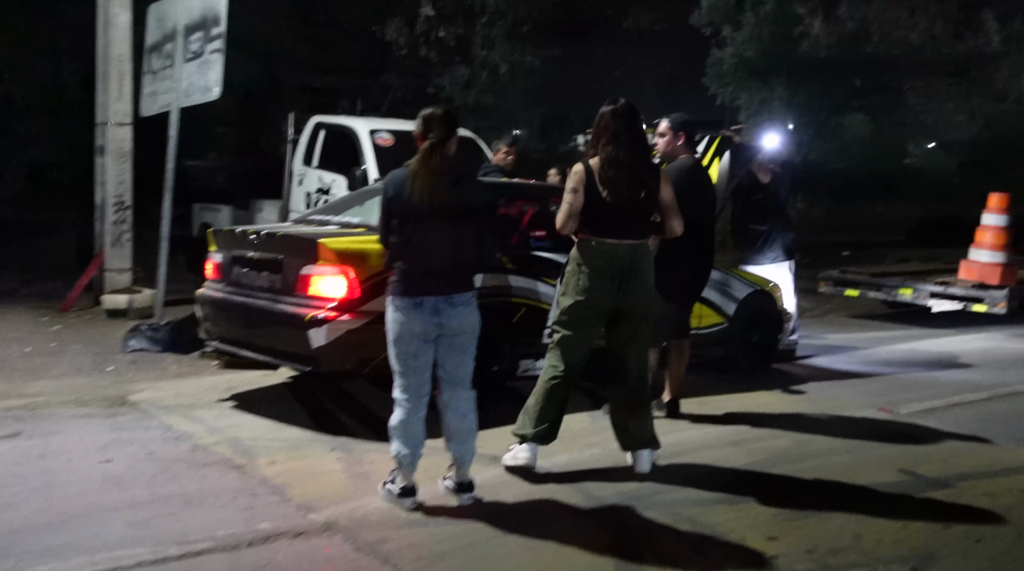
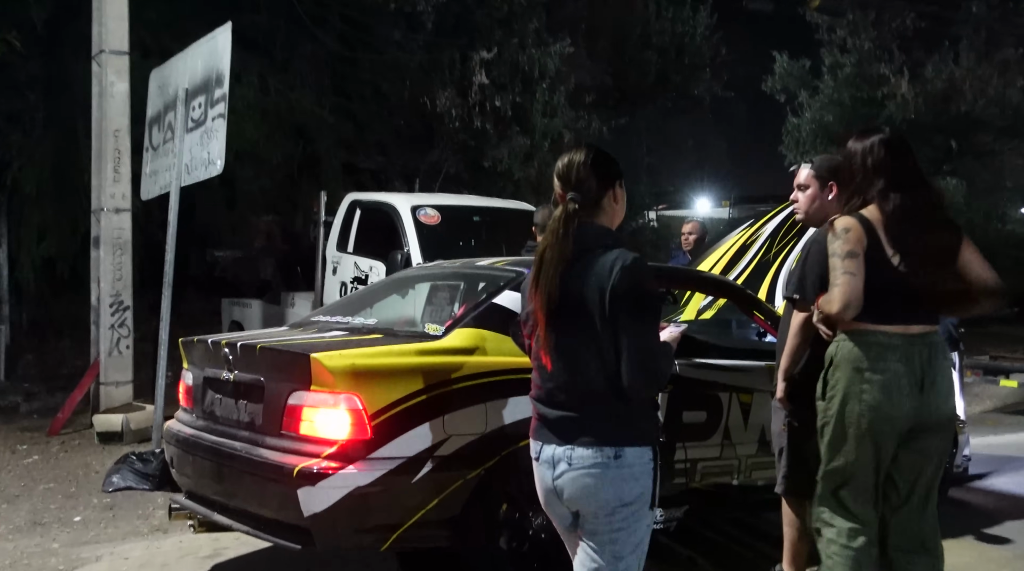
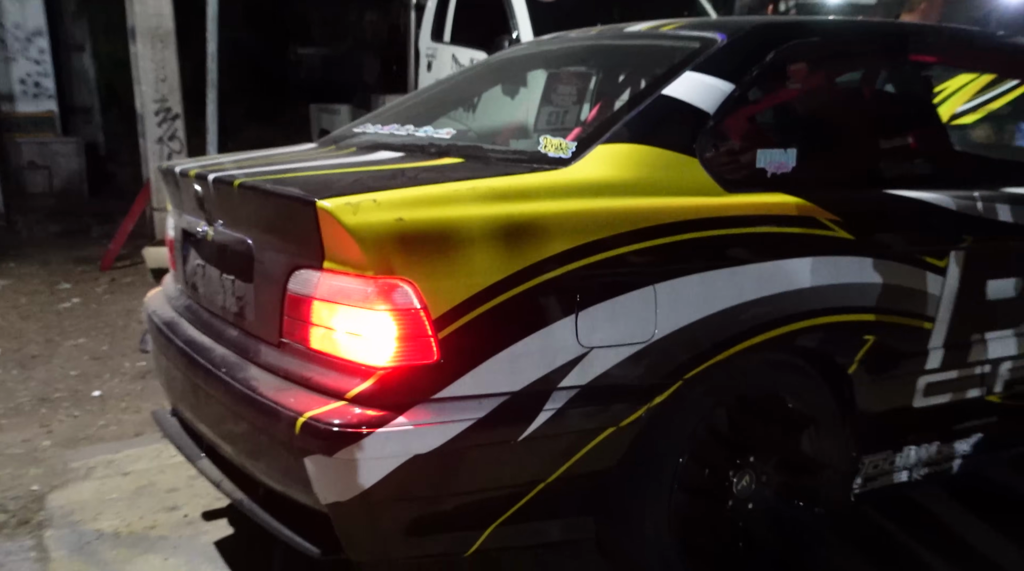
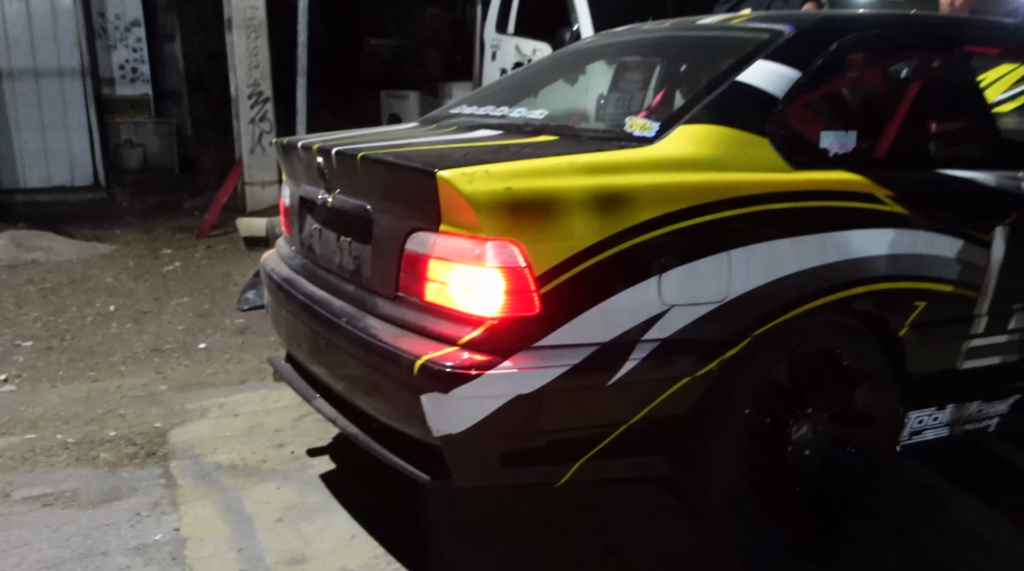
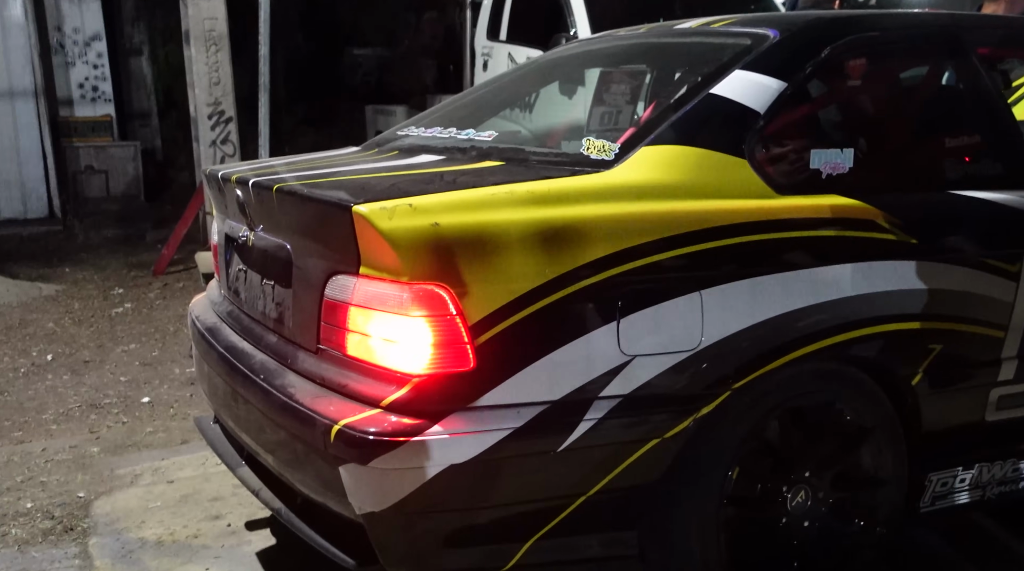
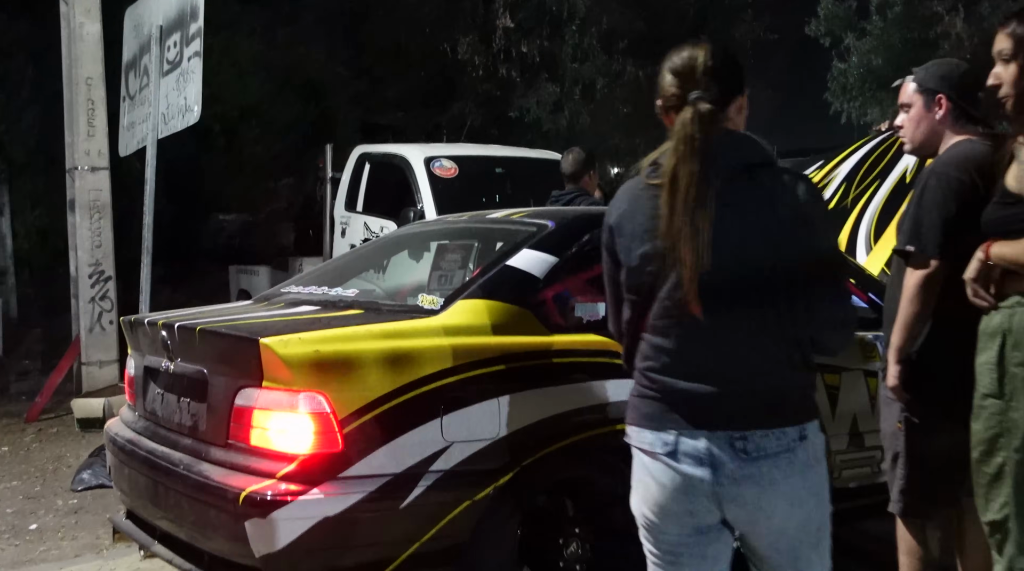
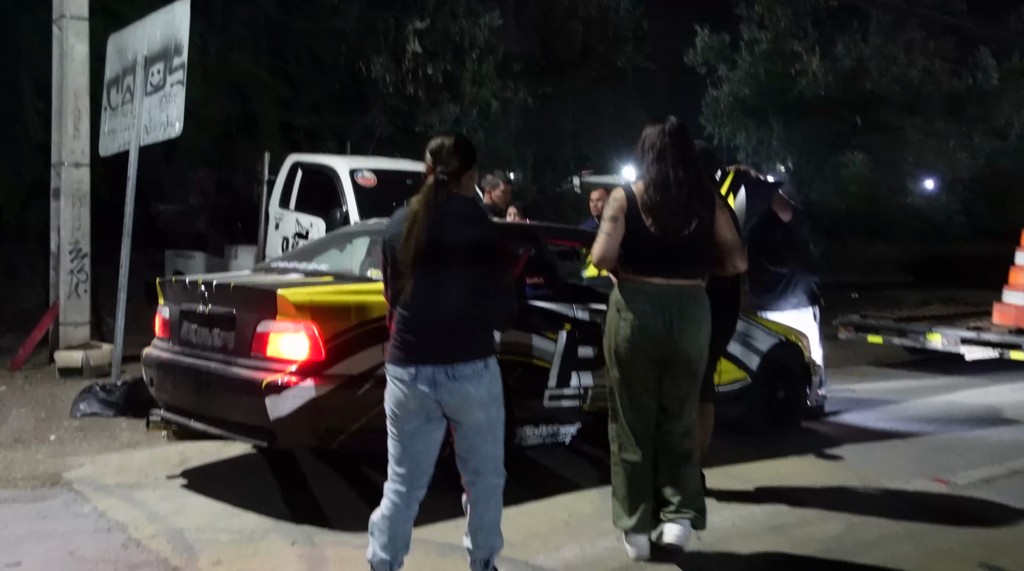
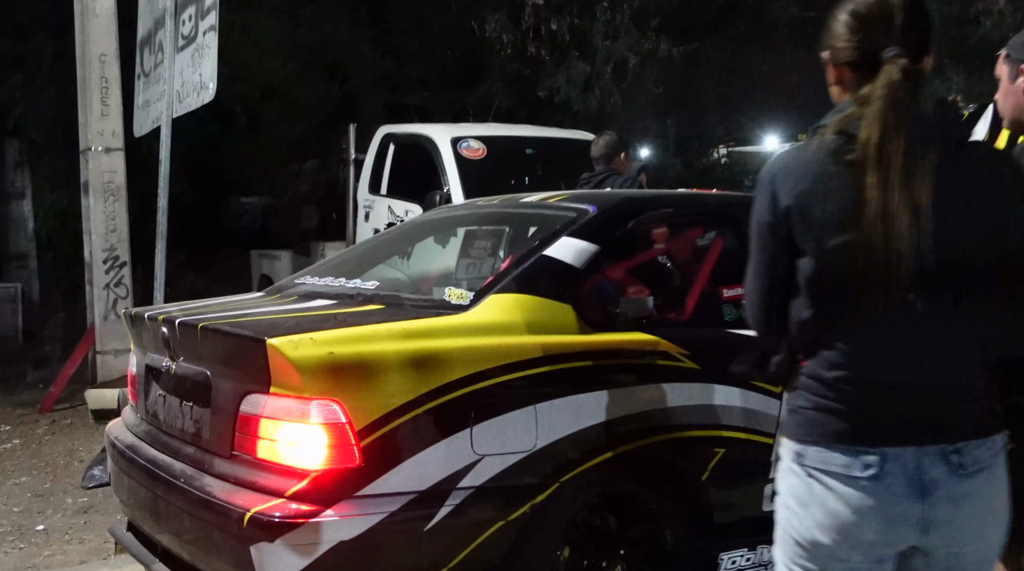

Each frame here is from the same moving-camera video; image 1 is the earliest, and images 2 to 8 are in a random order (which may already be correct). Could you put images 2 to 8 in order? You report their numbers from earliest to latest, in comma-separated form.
7, 2, 6, 8, 5, 3, 4
